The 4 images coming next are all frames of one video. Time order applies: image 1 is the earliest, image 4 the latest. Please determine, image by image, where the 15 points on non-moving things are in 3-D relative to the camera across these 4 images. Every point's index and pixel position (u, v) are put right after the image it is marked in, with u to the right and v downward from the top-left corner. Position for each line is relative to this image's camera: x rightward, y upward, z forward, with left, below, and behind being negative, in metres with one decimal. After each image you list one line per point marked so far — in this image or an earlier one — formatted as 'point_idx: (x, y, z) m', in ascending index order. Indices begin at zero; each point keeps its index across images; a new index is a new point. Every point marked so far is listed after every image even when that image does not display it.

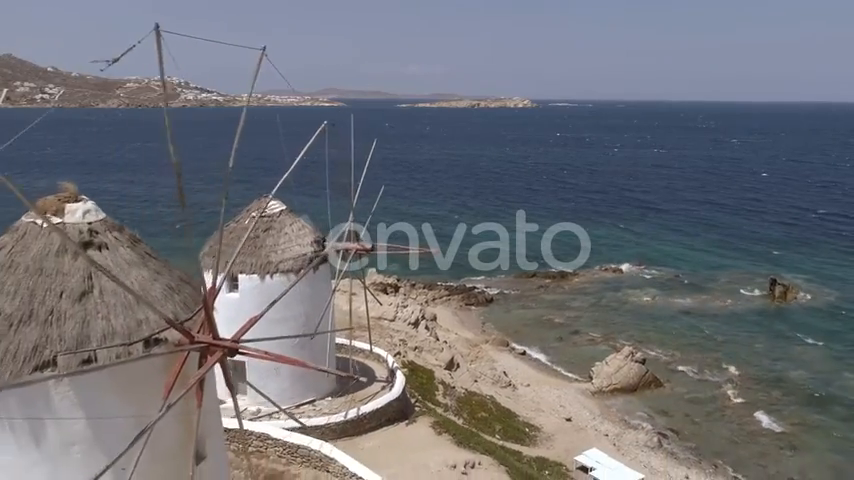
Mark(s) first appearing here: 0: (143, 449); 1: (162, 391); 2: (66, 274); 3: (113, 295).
0: (-2.9, -2.1, +7.1) m
1: (-2.8, -1.5, +7.2) m
2: (-3.6, -0.3, +7.0) m
3: (-3.2, -0.6, +7.0) m
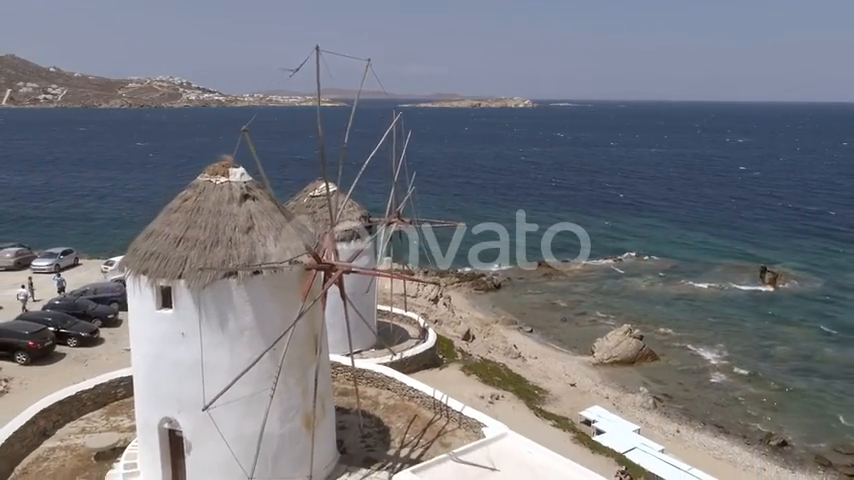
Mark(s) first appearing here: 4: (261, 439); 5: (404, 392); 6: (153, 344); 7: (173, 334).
0: (-2.0, -1.4, +10.2) m
1: (-1.9, -0.8, +10.3) m
2: (-2.8, +0.4, +10.1) m
3: (-2.4, +0.2, +10.2) m
4: (-2.4, -2.9, +10.2) m
5: (-0.5, -3.2, +14.5) m
6: (-4.0, -1.5, +10.0) m
7: (-3.6, -1.3, +9.8) m
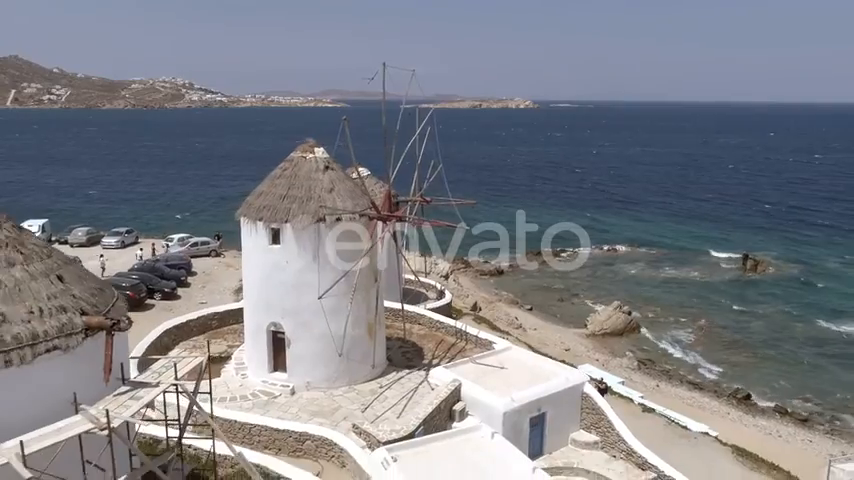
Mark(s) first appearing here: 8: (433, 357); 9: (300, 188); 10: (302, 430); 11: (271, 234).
0: (-1.4, -0.5, +14.5) m
1: (-1.3, 0.0, +14.6) m
2: (-2.2, +1.2, +14.4) m
3: (-1.8, +1.0, +14.4) m
4: (-1.8, -2.0, +14.4) m
5: (+0.1, -2.3, +18.7) m
6: (-3.4, -0.6, +14.2) m
7: (-3.0, -0.4, +14.0) m
8: (+0.2, -2.8, +16.9) m
9: (-2.6, +1.0, +14.2) m
10: (-2.1, -3.3, +11.9) m
11: (-3.2, +0.1, +14.1) m
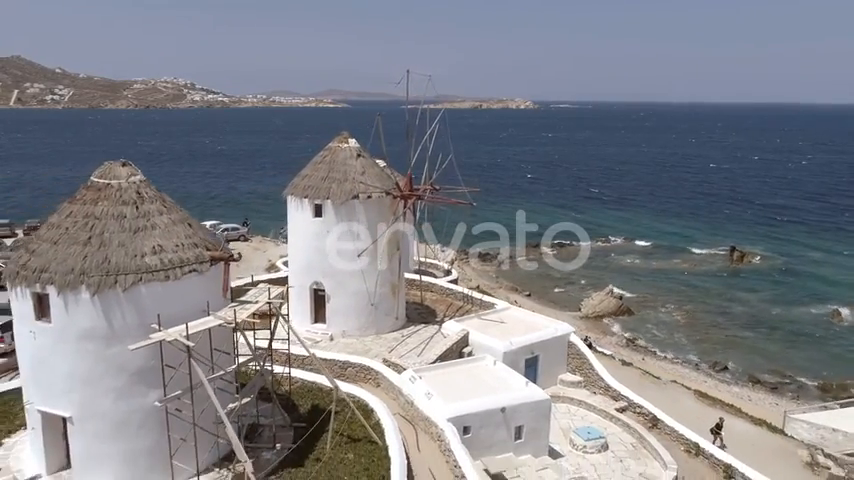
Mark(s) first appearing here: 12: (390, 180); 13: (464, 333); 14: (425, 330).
0: (-1.1, +0.1, +17.7) m
1: (-1.0, +0.7, +17.8) m
2: (-1.8, +1.9, +17.6) m
3: (-1.4, +1.7, +17.6) m
4: (-1.5, -1.4, +17.6) m
5: (+0.5, -1.7, +21.9) m
6: (-3.0, 0.0, +17.4) m
7: (-2.7, +0.2, +17.2) m
8: (+0.5, -2.2, +20.0) m
9: (-2.3, +1.7, +17.4) m
10: (-1.8, -2.6, +15.0) m
11: (-2.8, +0.8, +17.3) m
12: (-1.0, +1.6, +18.0) m
13: (+0.9, -2.3, +17.4) m
14: (-0.1, -2.4, +18.3) m
